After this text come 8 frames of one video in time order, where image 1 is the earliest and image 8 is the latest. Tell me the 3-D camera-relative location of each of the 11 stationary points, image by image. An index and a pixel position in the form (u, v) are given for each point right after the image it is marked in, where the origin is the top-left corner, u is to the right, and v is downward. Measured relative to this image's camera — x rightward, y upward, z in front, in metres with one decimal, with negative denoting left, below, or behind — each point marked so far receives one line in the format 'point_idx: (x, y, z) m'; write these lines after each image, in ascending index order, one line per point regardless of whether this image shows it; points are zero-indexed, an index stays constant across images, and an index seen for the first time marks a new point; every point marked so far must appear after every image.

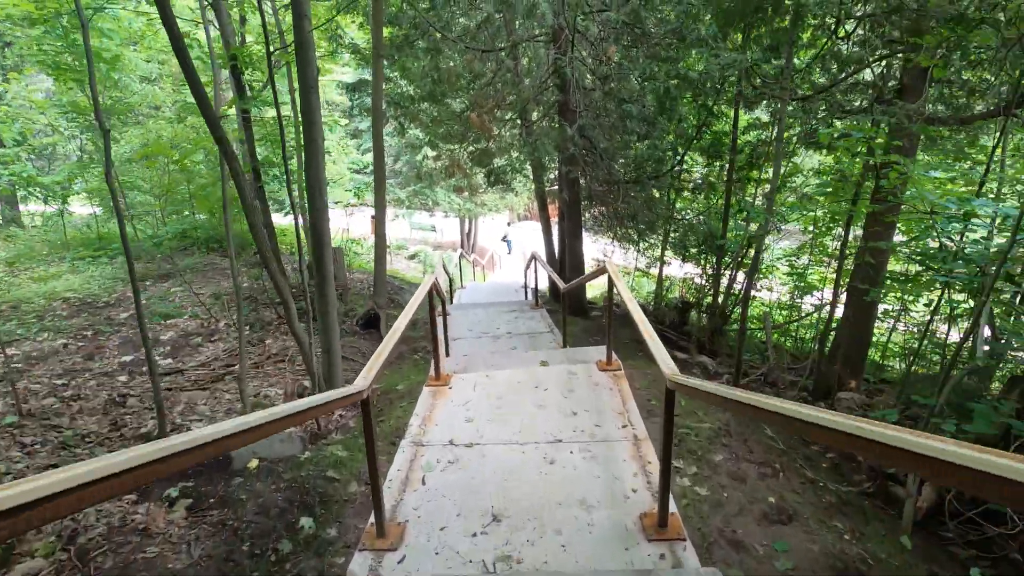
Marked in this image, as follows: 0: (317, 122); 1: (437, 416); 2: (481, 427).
0: (-1.2, +1.0, +3.2) m
1: (-0.5, -0.8, +3.3) m
2: (-0.2, -0.8, +3.2) m
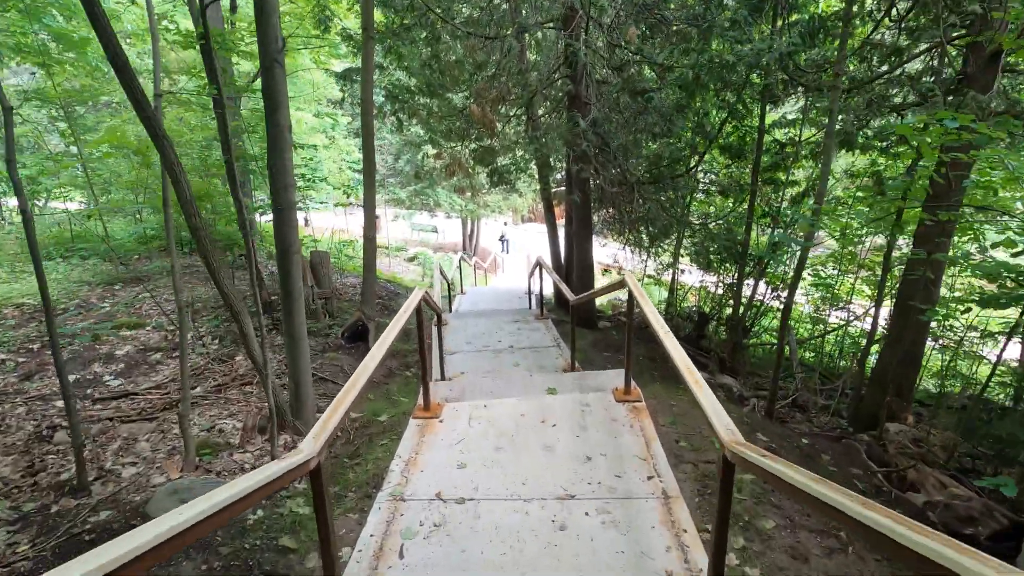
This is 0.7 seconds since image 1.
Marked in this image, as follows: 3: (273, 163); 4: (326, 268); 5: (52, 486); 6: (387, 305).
0: (-1.2, +0.9, +2.7) m
1: (-0.5, -0.9, +2.8) m
2: (-0.2, -0.9, +2.7) m
3: (-1.2, +0.6, +2.8) m
4: (-1.9, +0.2, +5.4) m
5: (-2.3, -1.0, +2.7) m
6: (-1.8, -0.2, +7.6) m
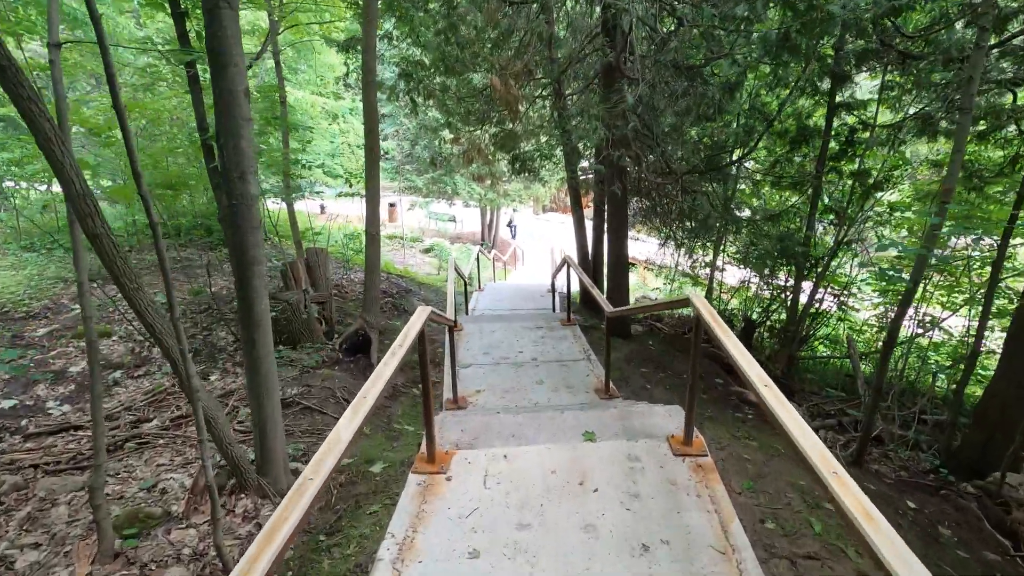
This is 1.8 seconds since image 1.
0: (-1.0, +0.8, +2.0) m
1: (-0.3, -1.0, +2.1) m
2: (-0.1, -1.0, +1.9) m
3: (-1.1, +0.6, +2.1) m
4: (-1.7, +0.2, +4.7) m
5: (-2.2, -1.1, +2.1) m
6: (-1.5, -0.2, +7.0) m
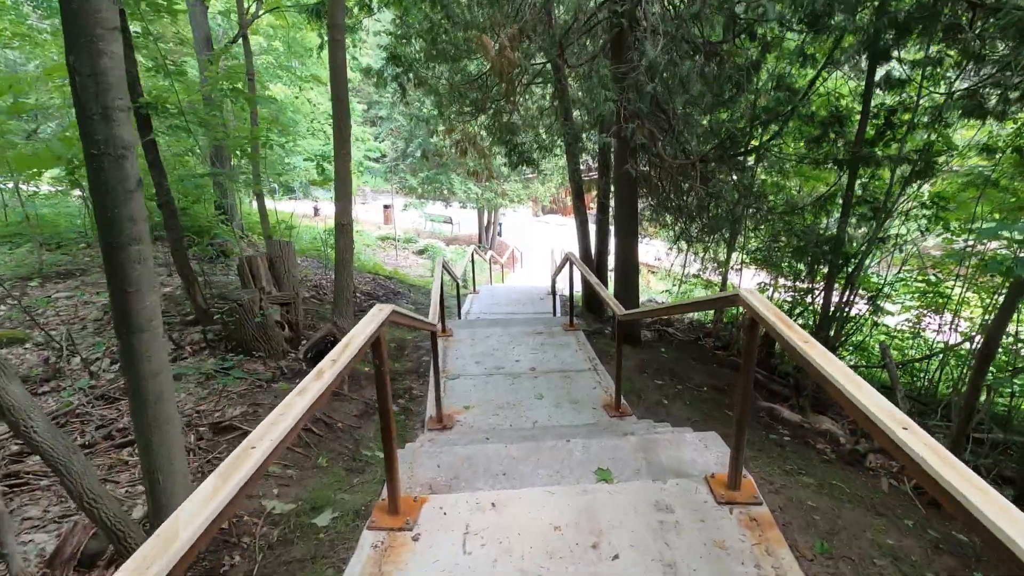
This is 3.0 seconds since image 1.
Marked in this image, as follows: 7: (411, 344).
0: (-1.1, +0.9, +1.3) m
1: (-0.4, -1.0, +1.4) m
2: (-0.1, -1.0, +1.3) m
3: (-1.1, +0.6, +1.4) m
4: (-1.7, +0.2, +4.1) m
5: (-2.2, -1.0, +1.4) m
6: (-1.6, -0.2, +6.3) m
7: (-1.0, -0.5, +5.1) m
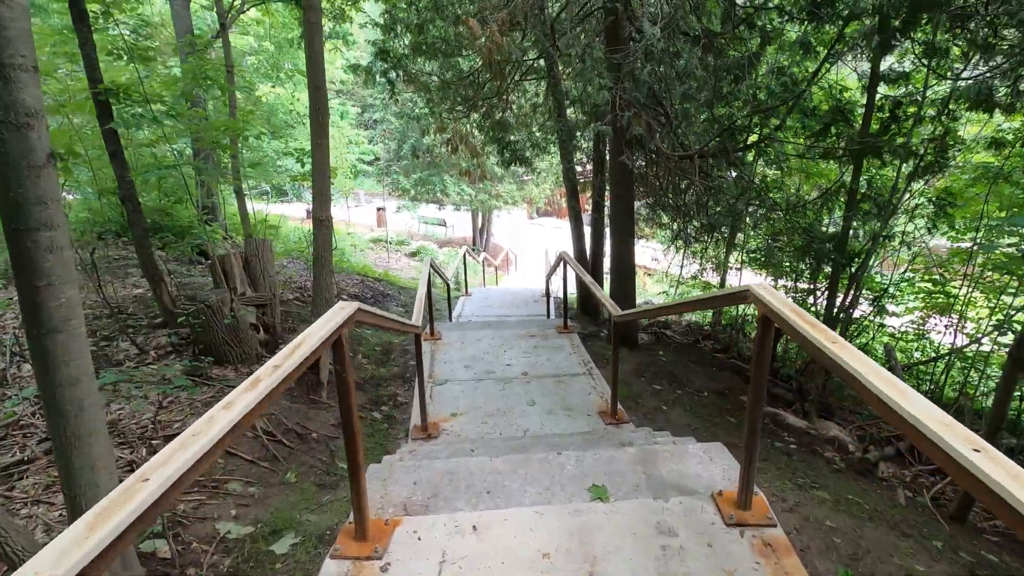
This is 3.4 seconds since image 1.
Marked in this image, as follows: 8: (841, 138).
0: (-1.1, +0.9, +1.1) m
1: (-0.4, -0.9, +1.2) m
2: (-0.2, -1.0, +1.1) m
3: (-1.2, +0.6, +1.2) m
4: (-1.8, +0.2, +3.9) m
5: (-2.3, -1.0, +1.2) m
6: (-1.6, -0.3, +6.1) m
7: (-1.0, -0.5, +4.8) m
8: (+3.0, +1.4, +4.9) m
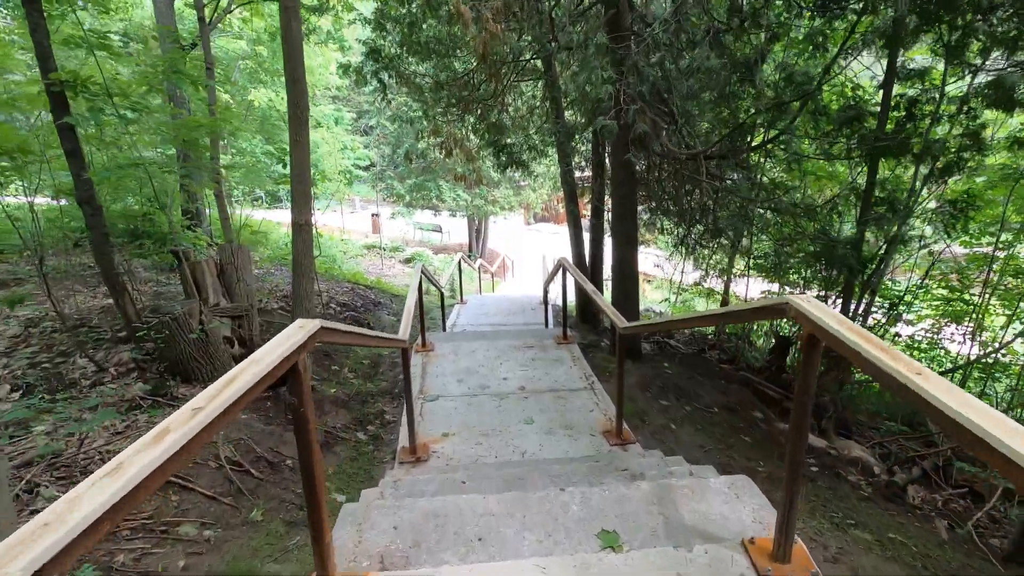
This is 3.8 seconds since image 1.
0: (-1.1, +0.8, +0.9) m
1: (-0.4, -1.0, +0.9) m
2: (-0.2, -1.0, +0.8) m
3: (-1.2, +0.6, +0.9) m
4: (-1.8, +0.1, +3.6) m
5: (-2.3, -1.1, +0.9) m
6: (-1.7, -0.3, +5.8) m
7: (-1.1, -0.6, +4.5) m
8: (+2.9, +1.3, +4.6) m
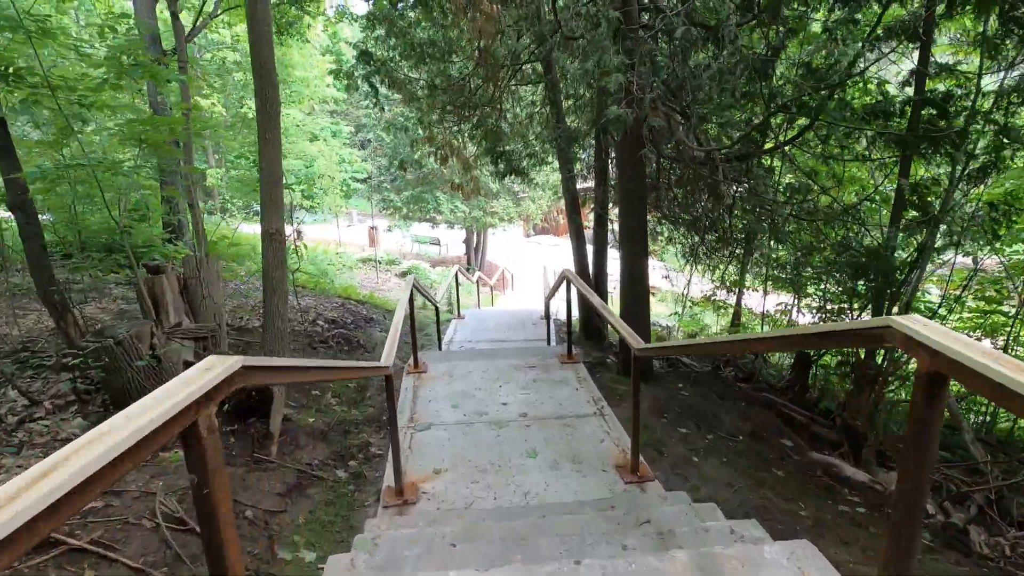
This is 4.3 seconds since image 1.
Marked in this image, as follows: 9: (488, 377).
0: (-1.1, +0.8, +0.5) m
1: (-0.4, -1.0, +0.5) m
2: (-0.2, -1.0, +0.4) m
3: (-1.2, +0.5, +0.6) m
4: (-1.8, 0.0, +3.2) m
5: (-2.3, -1.1, +0.5) m
6: (-1.7, -0.5, +5.4) m
7: (-1.1, -0.7, +4.1) m
8: (+2.9, +1.2, +4.3) m
9: (-0.2, -0.7, +4.2) m
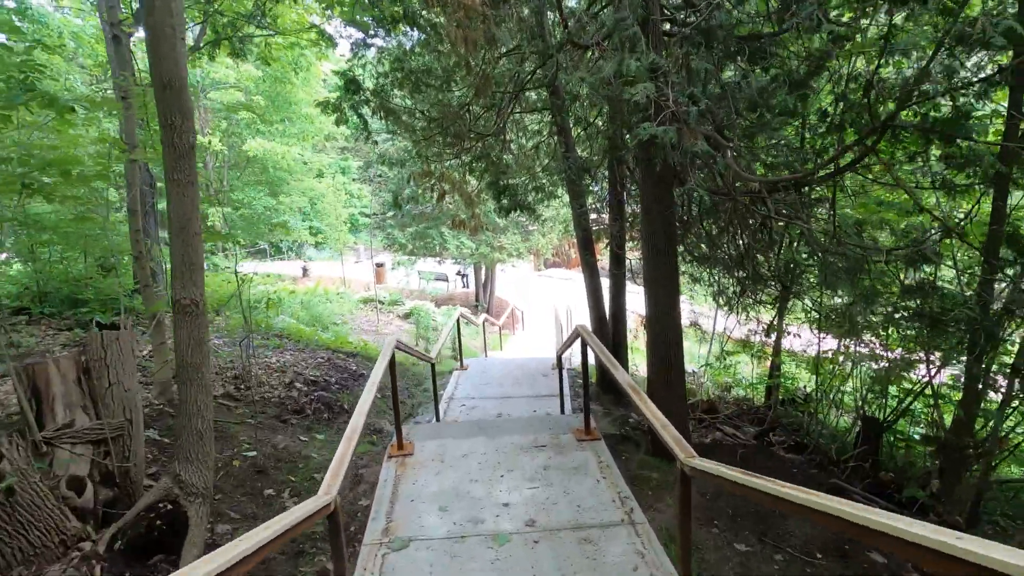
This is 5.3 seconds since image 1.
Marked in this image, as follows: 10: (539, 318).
0: (-1.2, +0.6, -0.2) m
1: (-0.5, -1.2, -0.3) m
2: (-0.2, -1.2, -0.4) m
3: (-1.3, +0.3, -0.1) m
4: (-1.8, -0.4, +2.5) m
5: (-2.3, -1.3, -0.3) m
6: (-1.6, -1.0, +4.7) m
7: (-1.0, -1.2, +3.4) m
8: (+2.9, +0.8, +3.5) m
9: (-0.2, -1.1, +3.4) m
10: (+0.8, -0.9, +16.0) m
